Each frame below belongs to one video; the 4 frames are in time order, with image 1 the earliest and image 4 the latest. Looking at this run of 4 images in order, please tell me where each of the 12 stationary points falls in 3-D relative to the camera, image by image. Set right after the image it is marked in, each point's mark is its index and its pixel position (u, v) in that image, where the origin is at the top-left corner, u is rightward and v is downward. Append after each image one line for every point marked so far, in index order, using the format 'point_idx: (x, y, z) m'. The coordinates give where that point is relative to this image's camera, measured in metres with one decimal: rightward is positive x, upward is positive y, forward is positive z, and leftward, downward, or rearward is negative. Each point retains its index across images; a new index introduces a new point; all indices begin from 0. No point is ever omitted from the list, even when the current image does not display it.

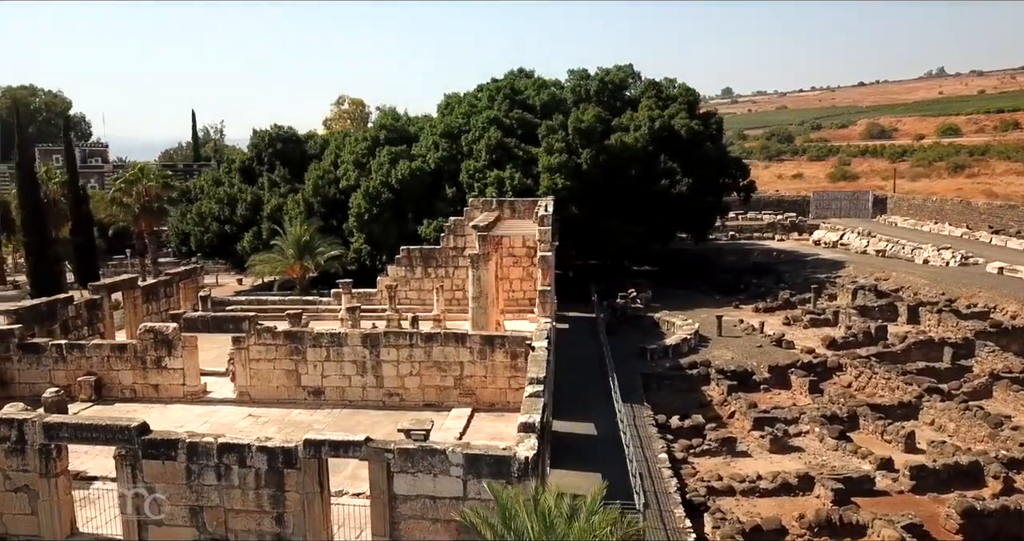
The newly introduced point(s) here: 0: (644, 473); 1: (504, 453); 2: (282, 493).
0: (+2.5, -3.8, +14.9) m
1: (-0.1, -2.6, +11.3) m
2: (-3.4, -3.3, +11.8) m
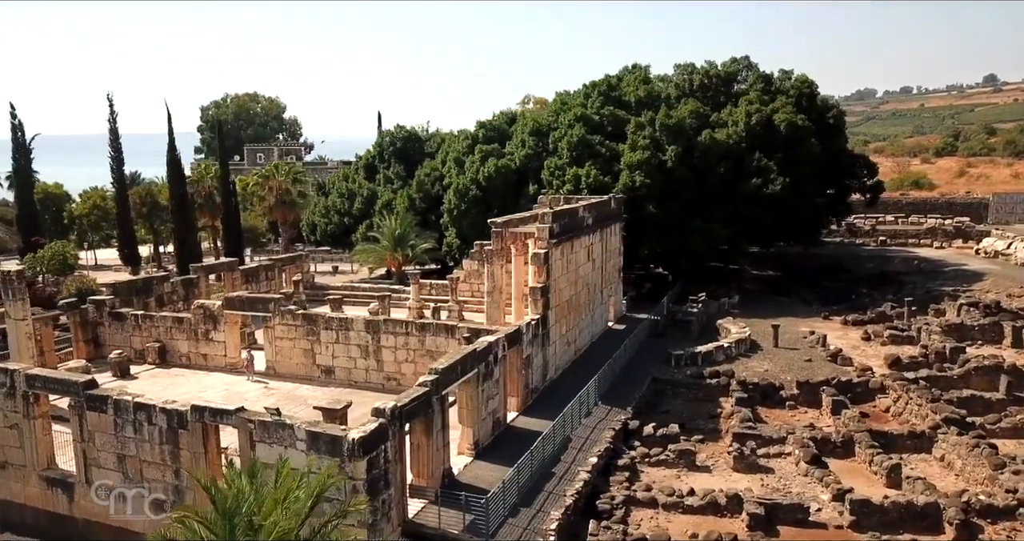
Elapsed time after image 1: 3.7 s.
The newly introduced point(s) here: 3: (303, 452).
0: (+0.8, -3.8, +14.9) m
1: (-2.6, -2.5, +12.1) m
2: (-5.6, -3.0, +13.5) m
3: (-3.2, -2.8, +12.3) m
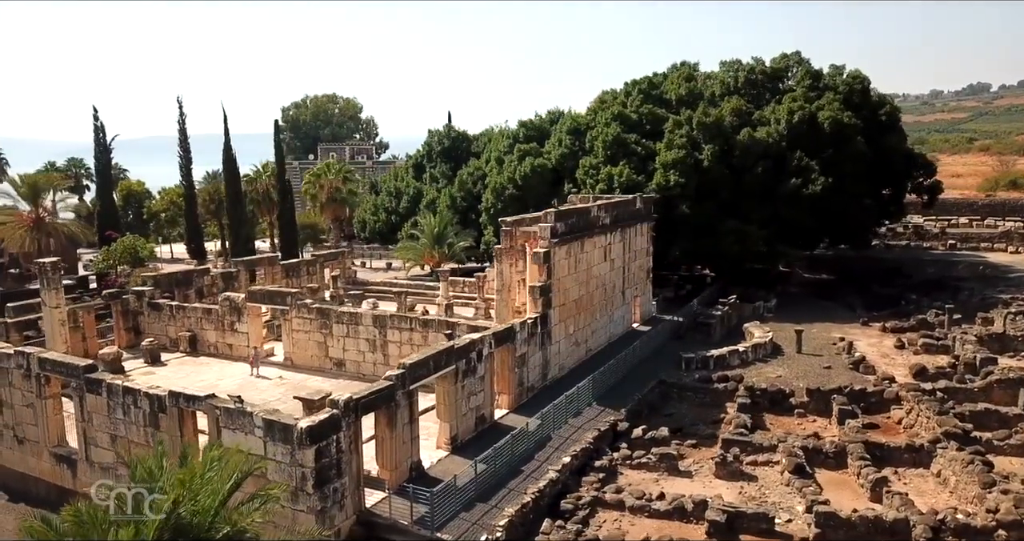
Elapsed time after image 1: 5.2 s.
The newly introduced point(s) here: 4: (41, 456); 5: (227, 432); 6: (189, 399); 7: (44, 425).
0: (+0.2, -3.8, +14.9) m
1: (-3.5, -2.4, +12.5) m
2: (-6.3, -2.9, +14.3) m
3: (-4.1, -2.7, +12.9) m
4: (-9.7, -3.8, +16.4) m
5: (-4.8, -2.7, +13.3) m
6: (-5.6, -2.2, +13.7) m
7: (-9.5, -3.1, +16.2) m
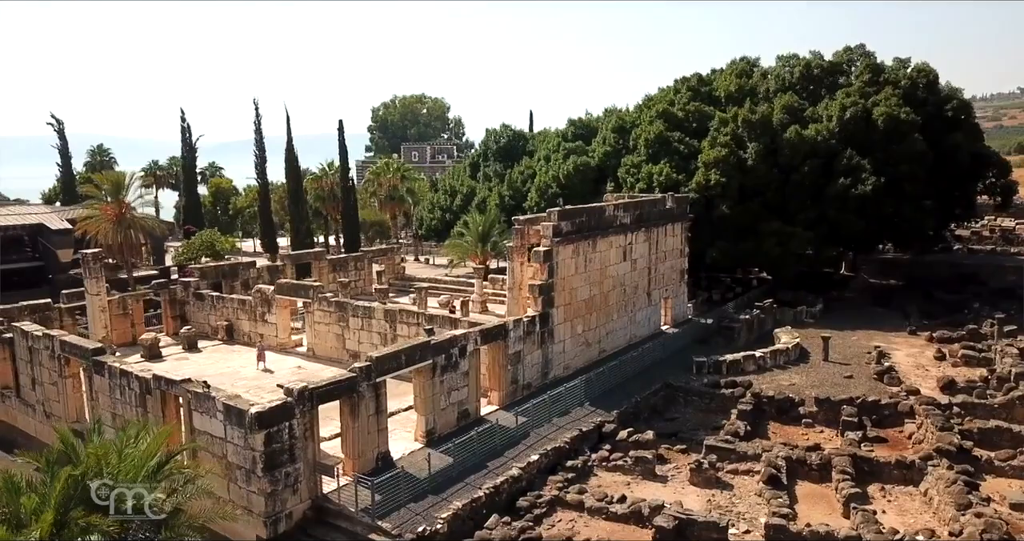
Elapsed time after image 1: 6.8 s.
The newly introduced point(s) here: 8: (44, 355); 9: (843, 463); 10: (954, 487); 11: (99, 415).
0: (-0.4, -3.7, +15.0) m
1: (-4.4, -2.3, +13.2) m
2: (-7.0, -2.7, +15.3) m
3: (-5.0, -2.6, +13.6) m
4: (-10.1, -3.6, +17.9) m
5: (-5.6, -2.5, +14.1) m
6: (-6.3, -2.0, +14.7) m
7: (-9.9, -2.9, +17.7) m
8: (-10.6, -1.9, +18.1) m
9: (+6.2, -3.6, +14.9) m
10: (+7.3, -3.6, +13.2) m
11: (-8.6, -3.0, +16.6) m
